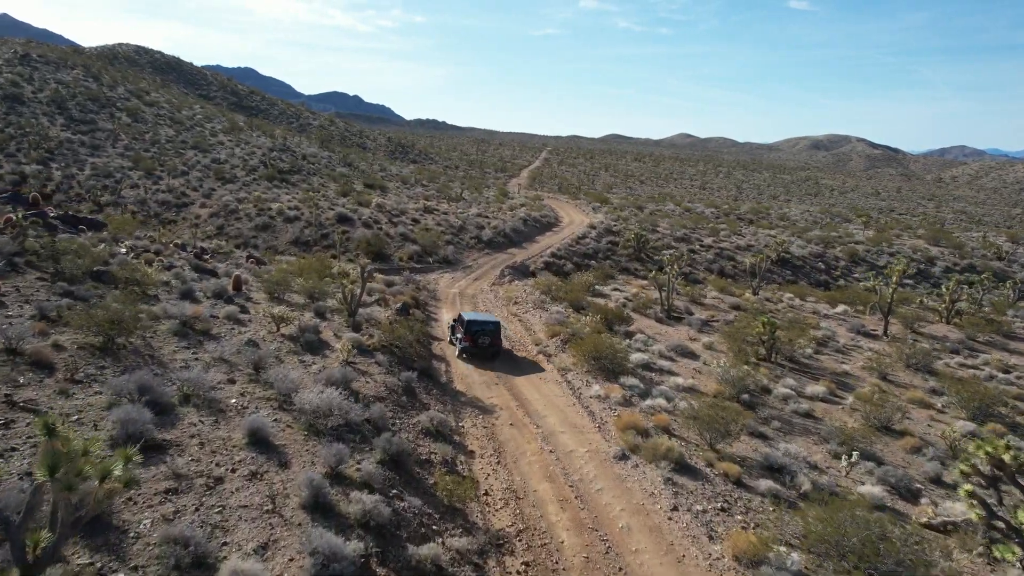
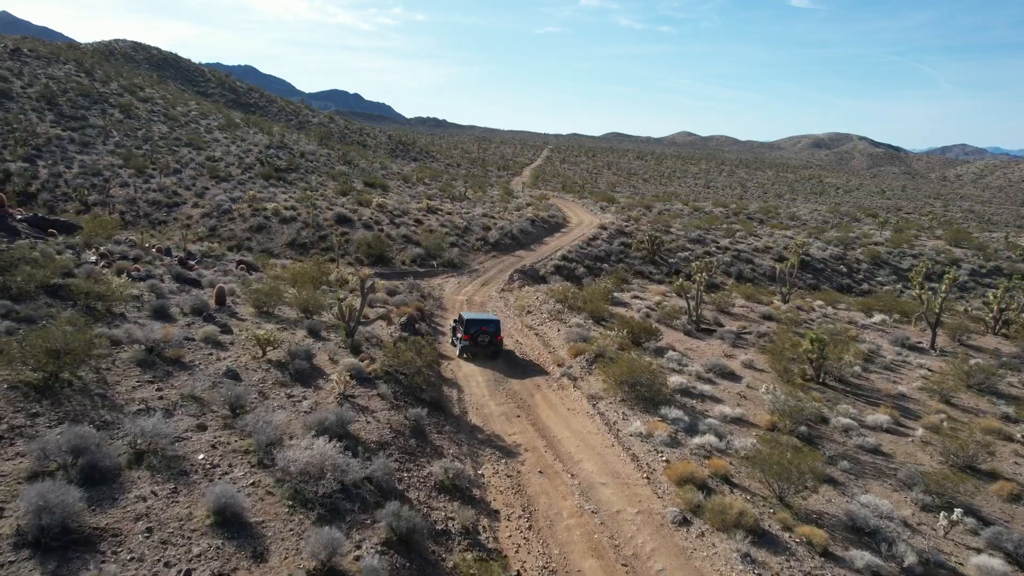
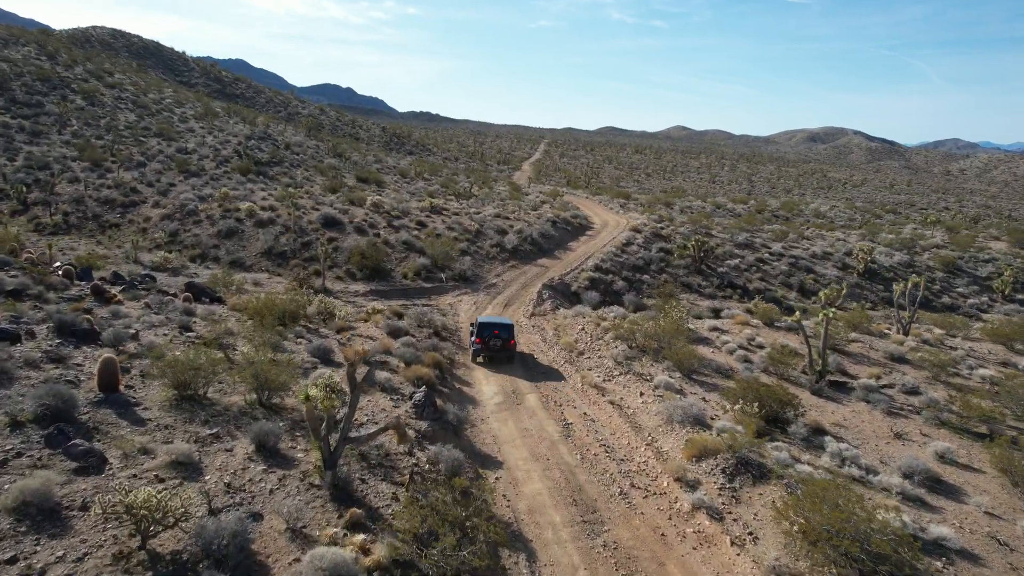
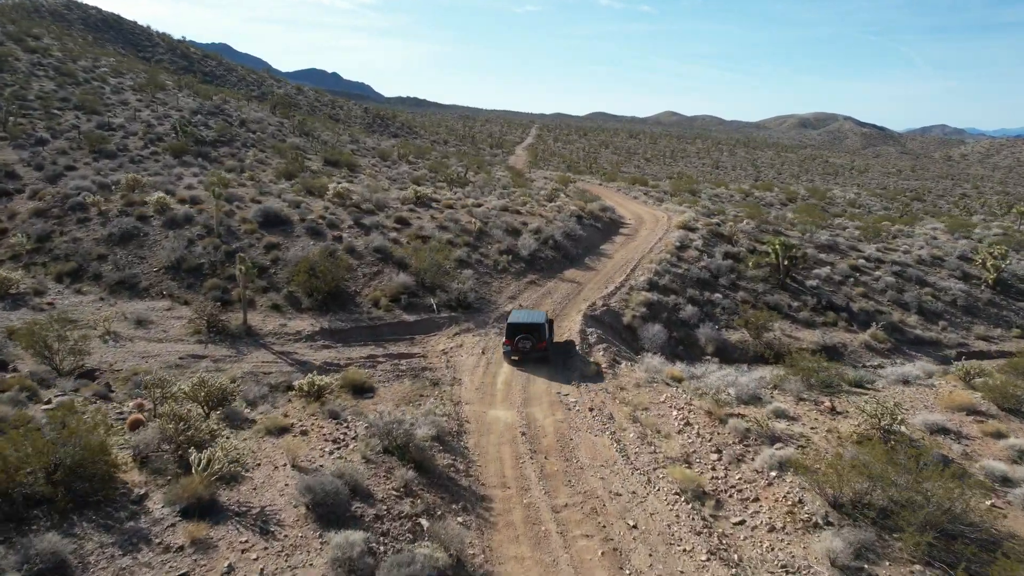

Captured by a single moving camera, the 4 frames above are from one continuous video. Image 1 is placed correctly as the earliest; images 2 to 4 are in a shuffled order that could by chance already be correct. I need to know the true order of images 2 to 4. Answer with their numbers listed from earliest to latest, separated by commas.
2, 3, 4
